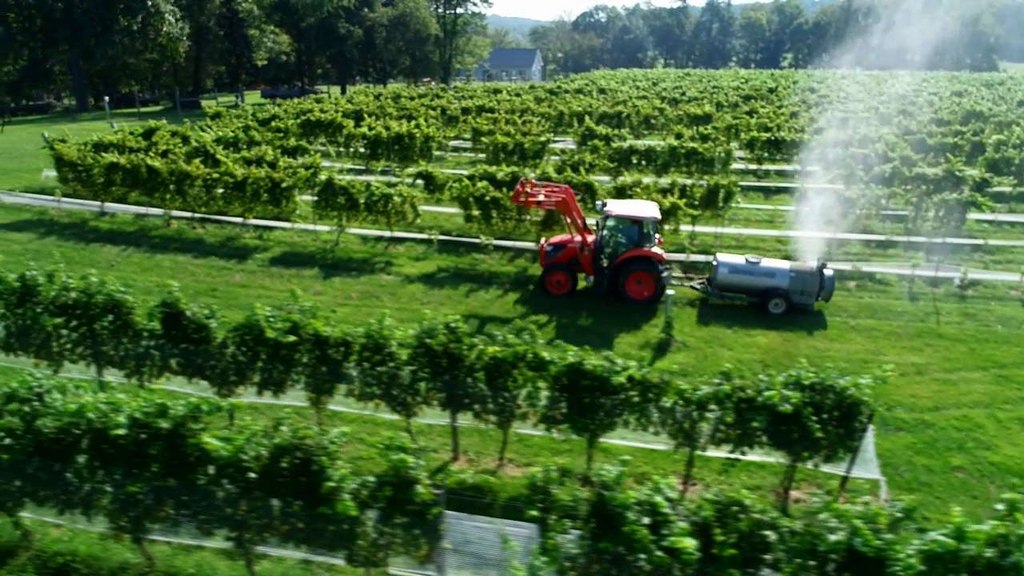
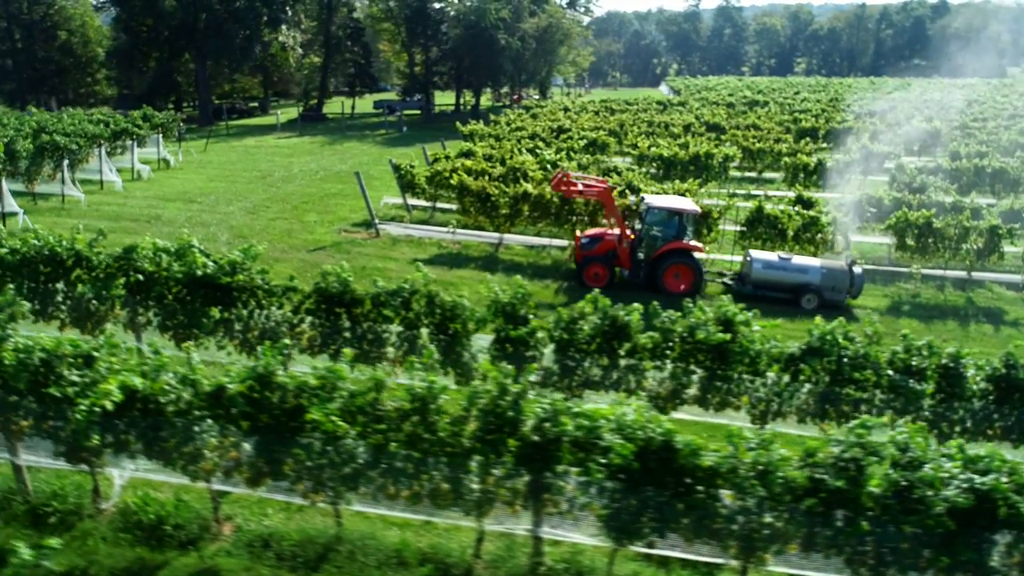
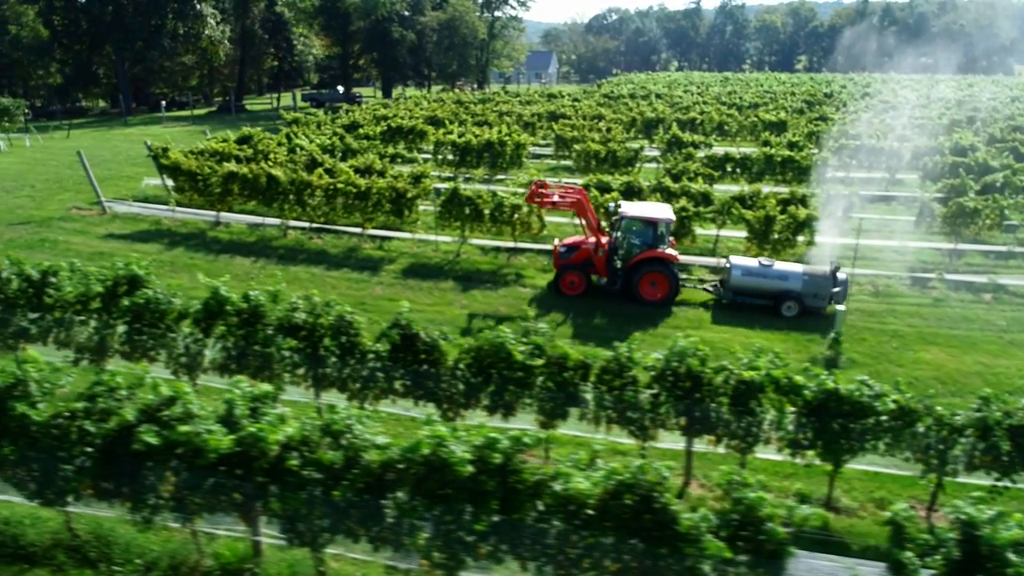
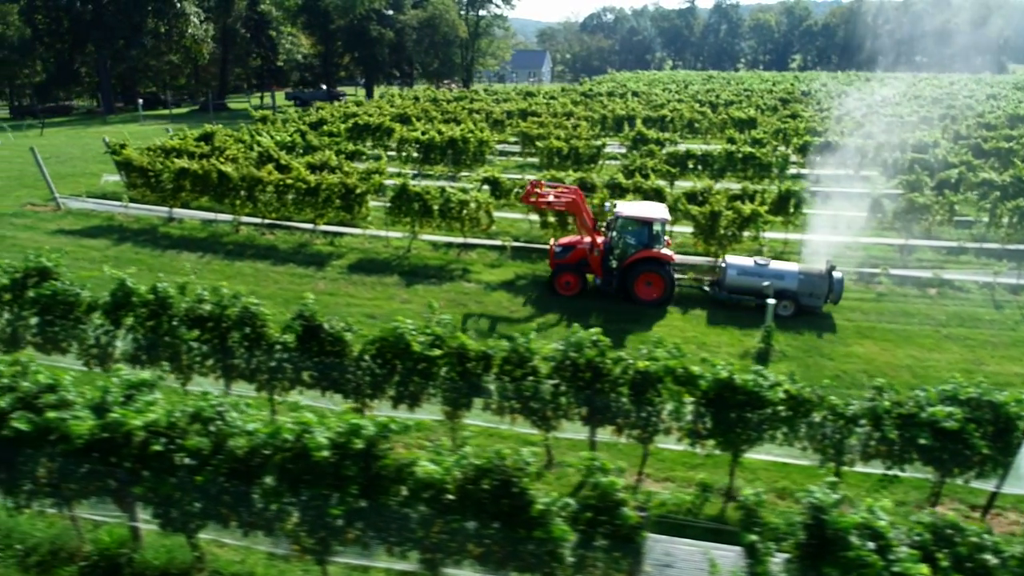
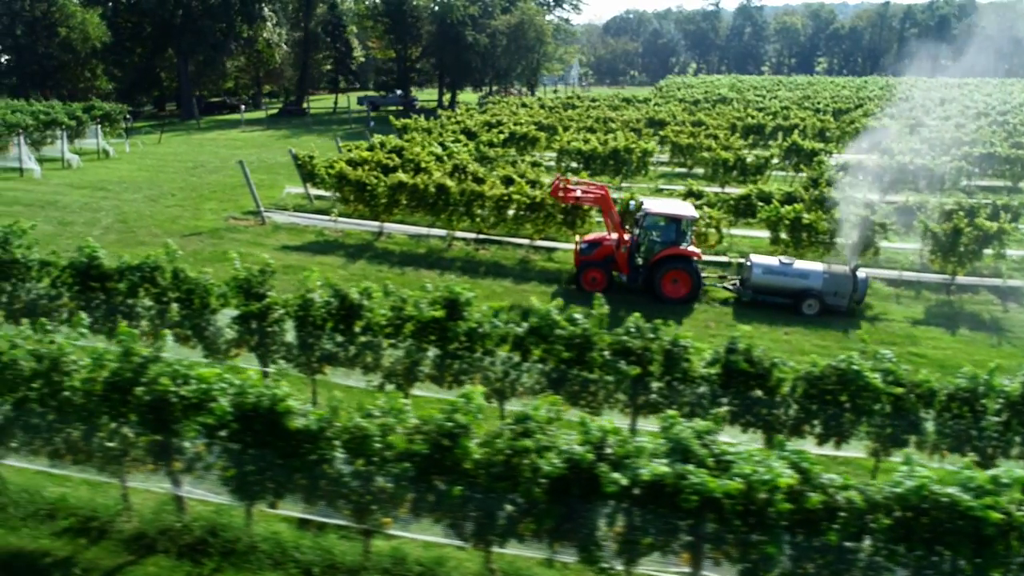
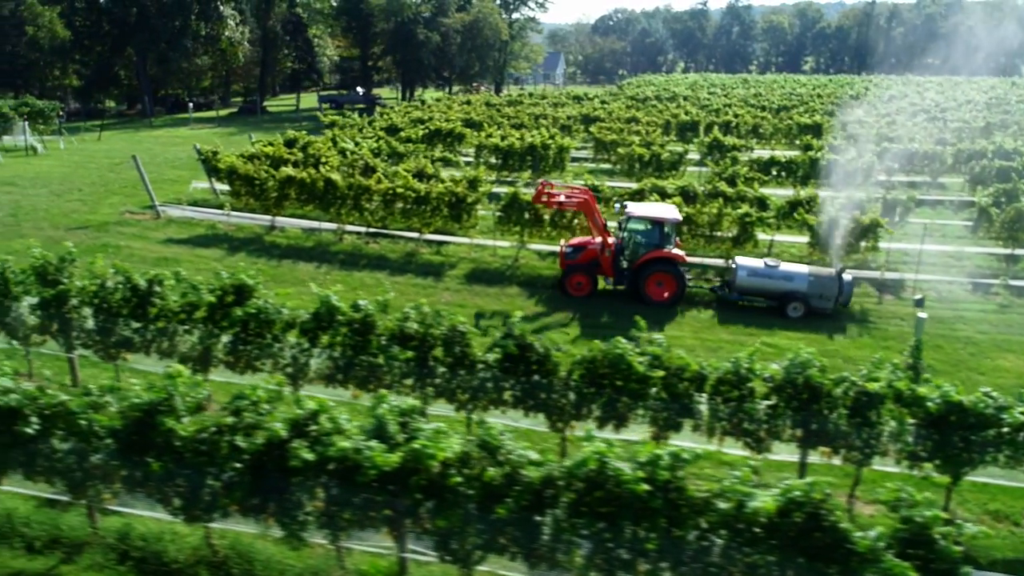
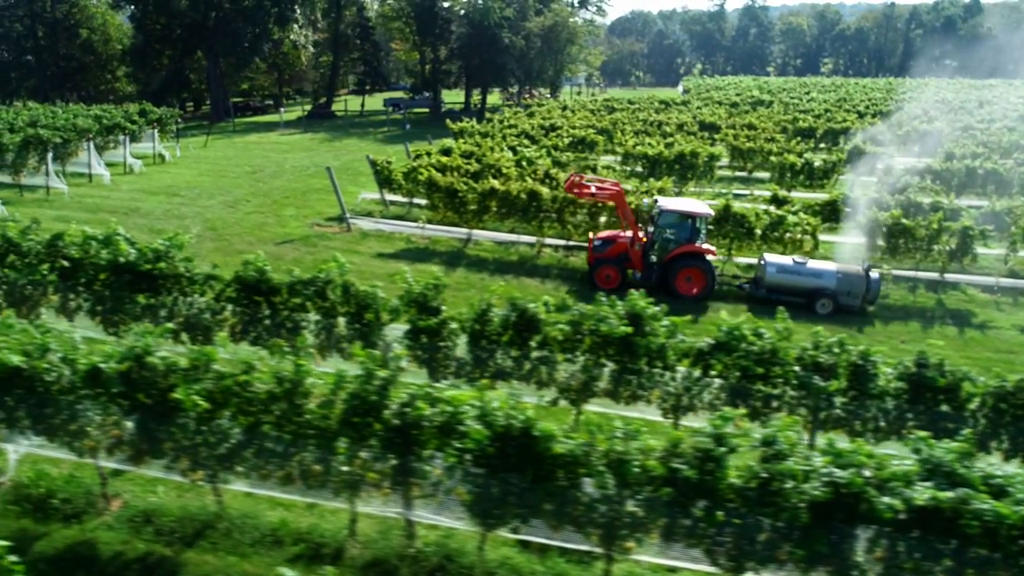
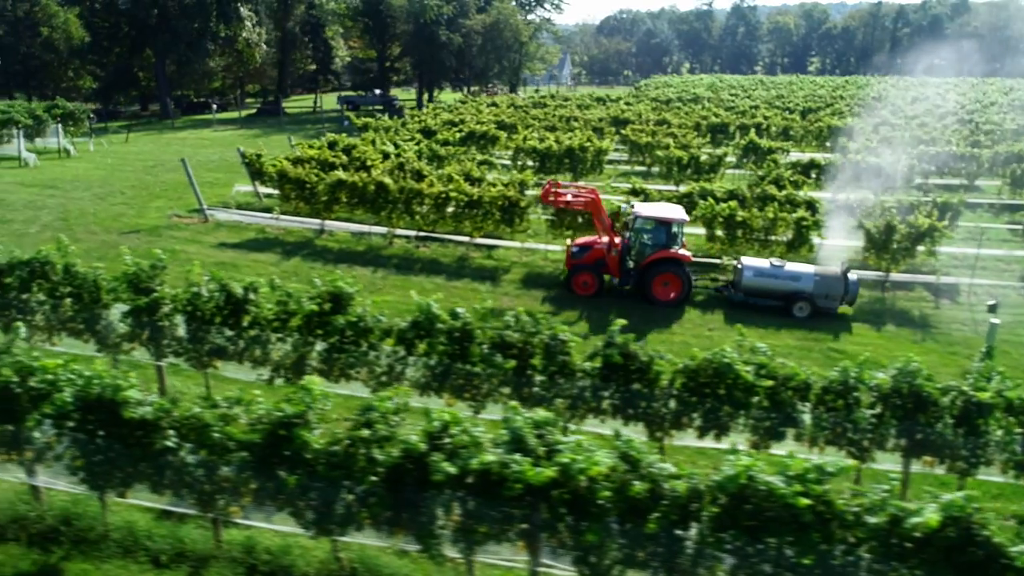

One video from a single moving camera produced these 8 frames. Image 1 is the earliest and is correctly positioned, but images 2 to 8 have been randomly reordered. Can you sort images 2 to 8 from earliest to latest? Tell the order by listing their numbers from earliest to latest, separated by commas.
4, 3, 6, 8, 5, 7, 2
